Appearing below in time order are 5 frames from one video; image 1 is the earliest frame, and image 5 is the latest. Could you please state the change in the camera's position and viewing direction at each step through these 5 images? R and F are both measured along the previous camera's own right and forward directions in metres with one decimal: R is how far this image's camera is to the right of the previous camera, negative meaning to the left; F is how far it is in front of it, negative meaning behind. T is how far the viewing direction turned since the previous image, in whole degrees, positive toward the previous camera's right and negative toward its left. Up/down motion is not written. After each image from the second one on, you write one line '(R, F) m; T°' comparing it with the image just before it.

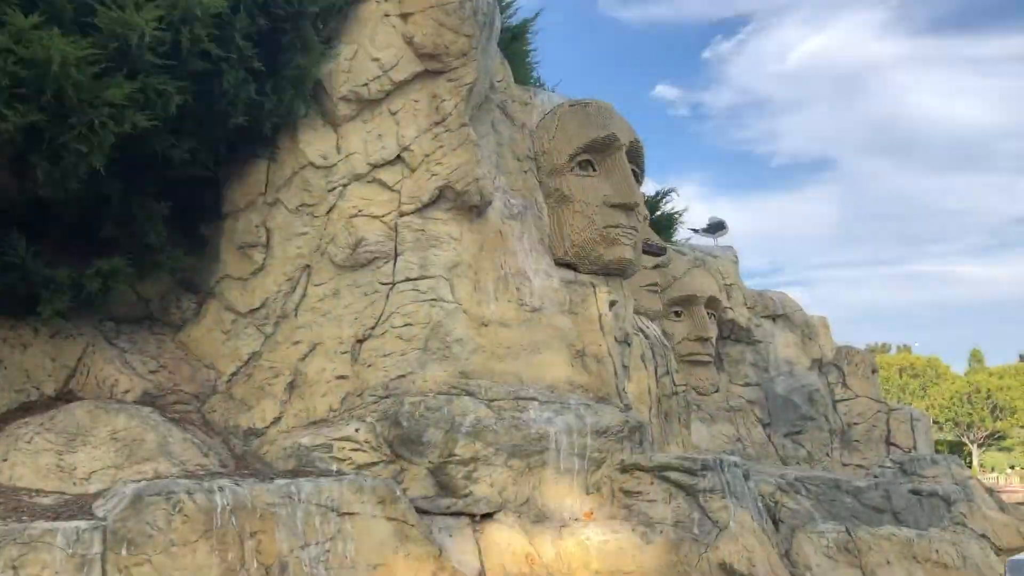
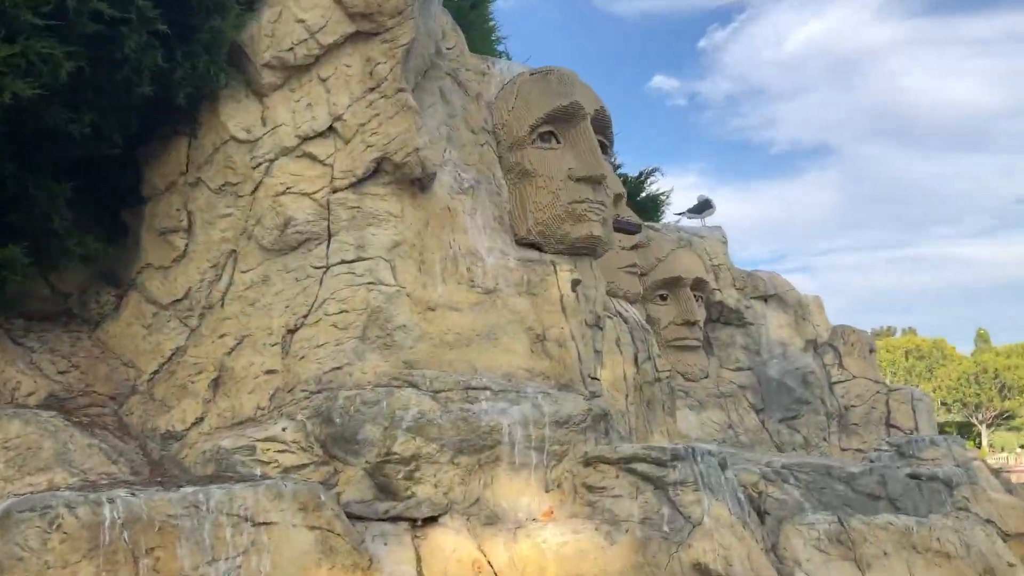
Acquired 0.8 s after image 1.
(+0.4, +0.7) m; 0°
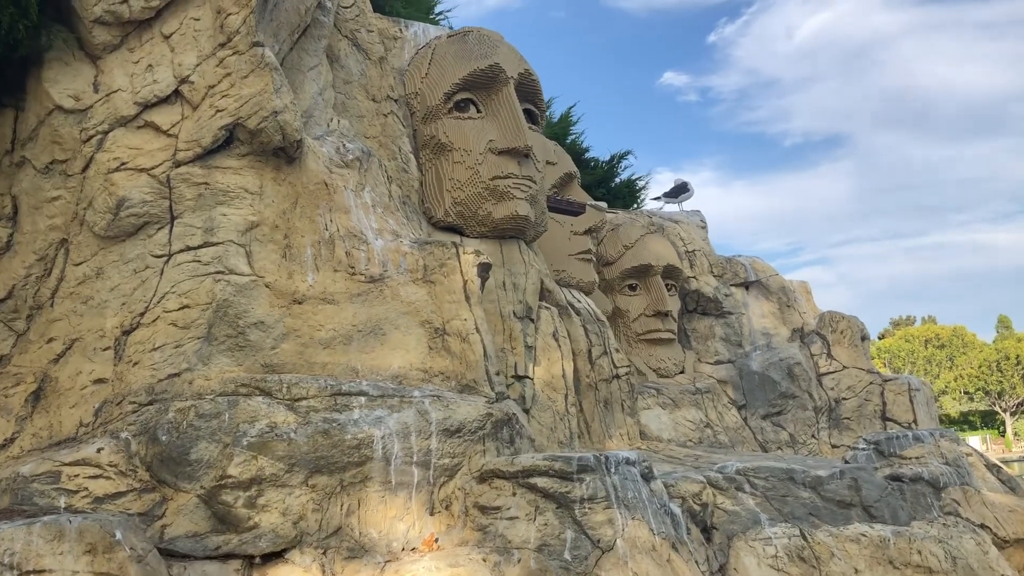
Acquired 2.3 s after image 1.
(+0.9, +1.2) m; -1°
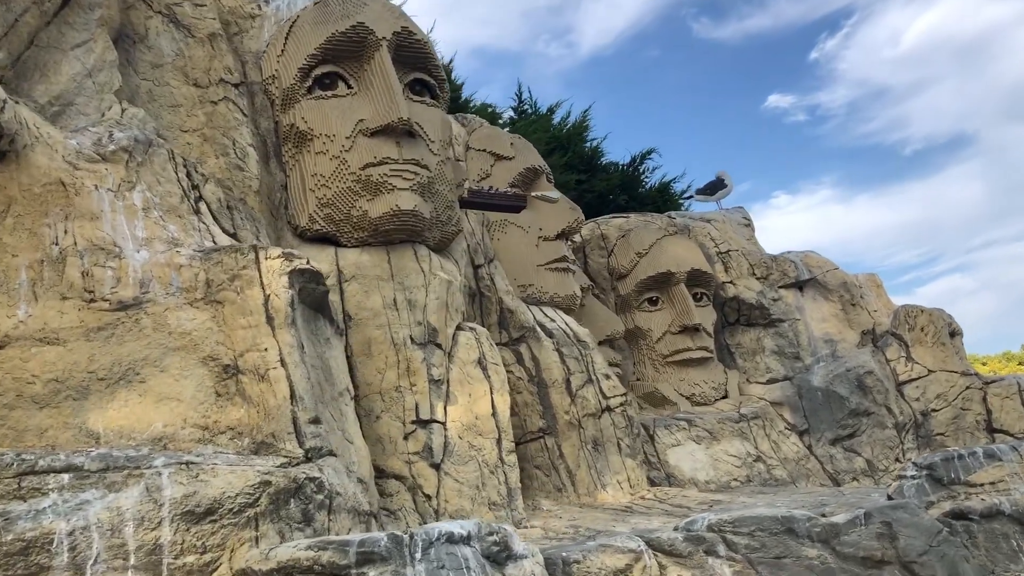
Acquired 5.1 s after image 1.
(+1.6, +2.2) m; -7°
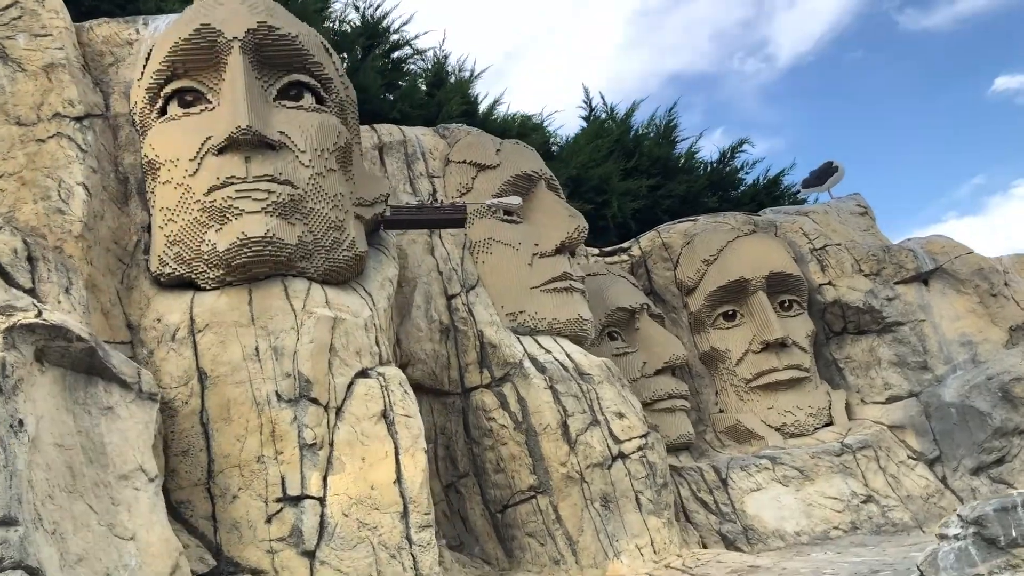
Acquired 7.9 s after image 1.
(+1.8, +1.7) m; -13°
